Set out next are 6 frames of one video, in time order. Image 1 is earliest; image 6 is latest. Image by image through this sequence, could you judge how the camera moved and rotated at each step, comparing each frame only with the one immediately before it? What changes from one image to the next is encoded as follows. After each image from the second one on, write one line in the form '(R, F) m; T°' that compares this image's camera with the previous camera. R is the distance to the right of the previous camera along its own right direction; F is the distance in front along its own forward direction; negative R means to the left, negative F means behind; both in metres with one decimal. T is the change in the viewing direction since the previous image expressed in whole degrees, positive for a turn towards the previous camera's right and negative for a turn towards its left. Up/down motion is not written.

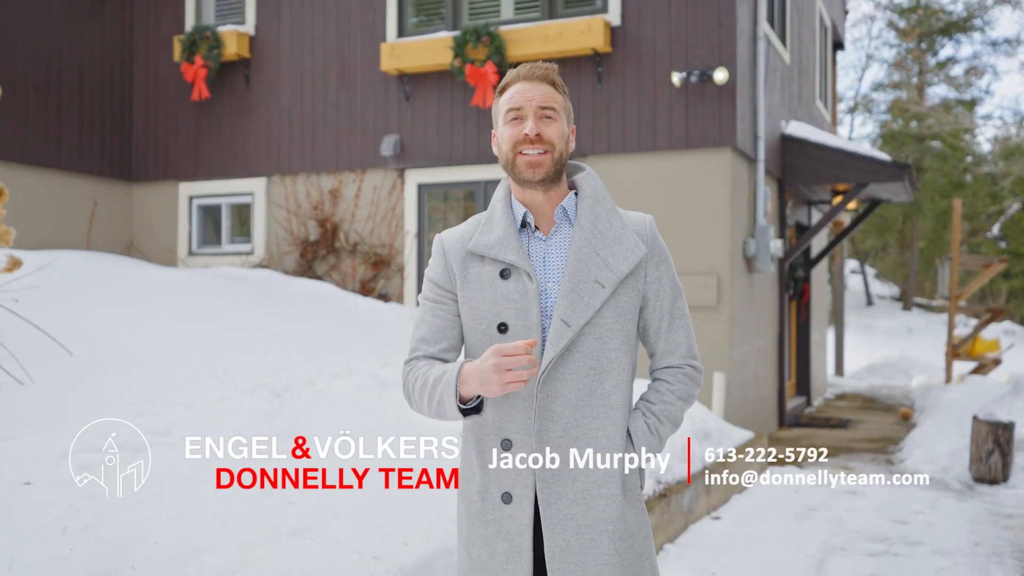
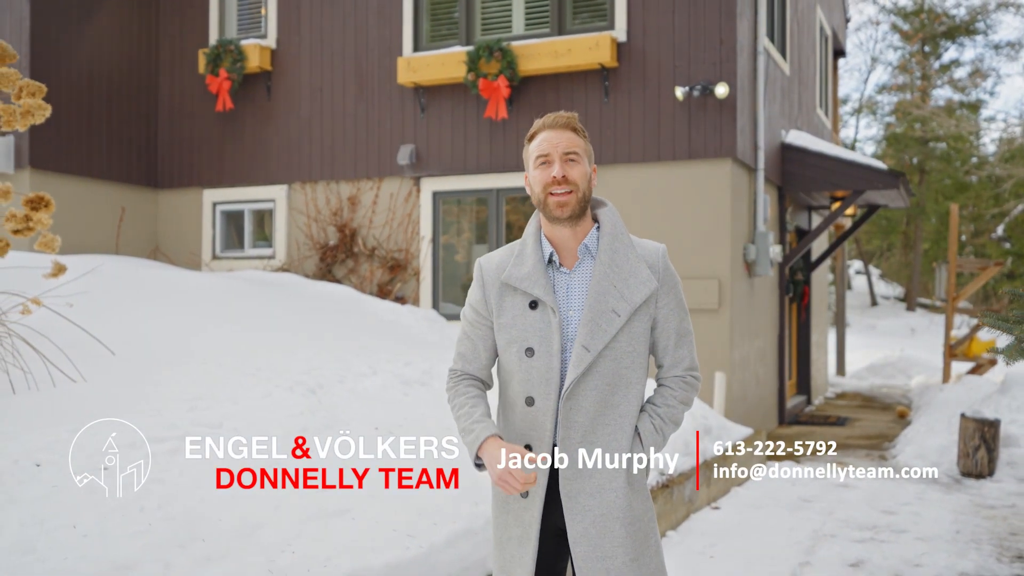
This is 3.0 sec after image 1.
(0.0, -0.4) m; 0°
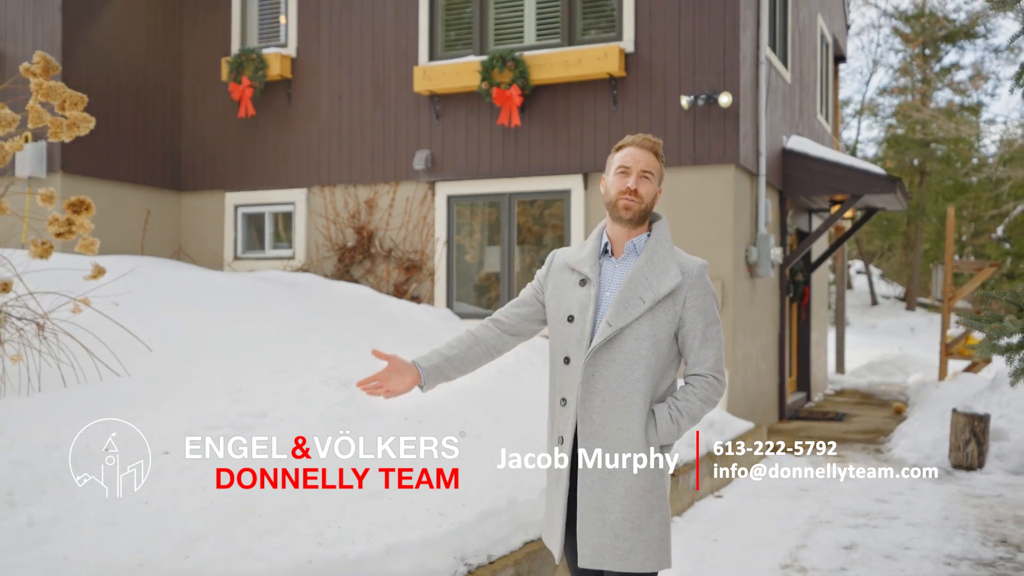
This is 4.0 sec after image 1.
(-0.1, -0.3) m; 0°
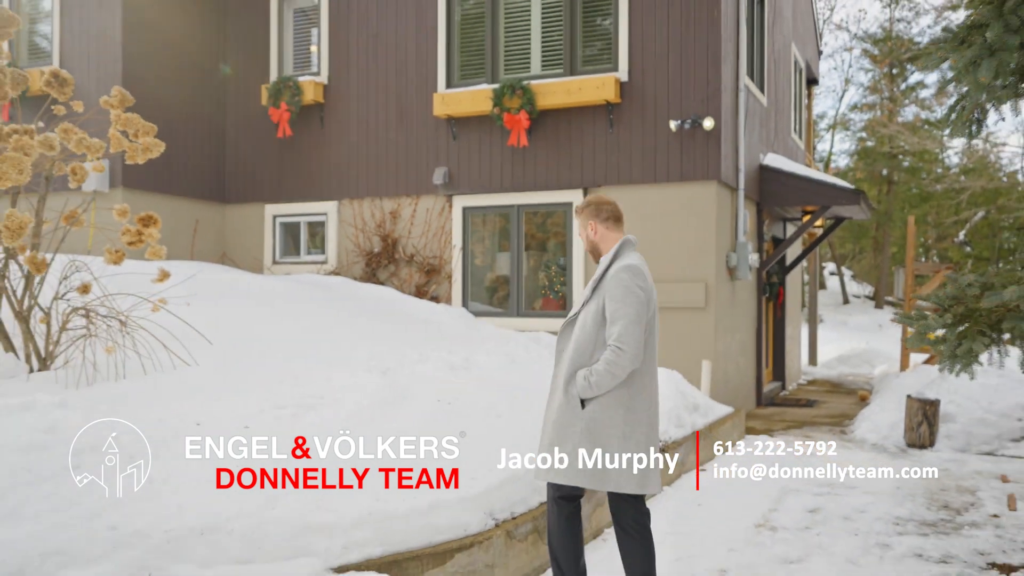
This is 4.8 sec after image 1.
(-0.2, -1.1) m; +1°
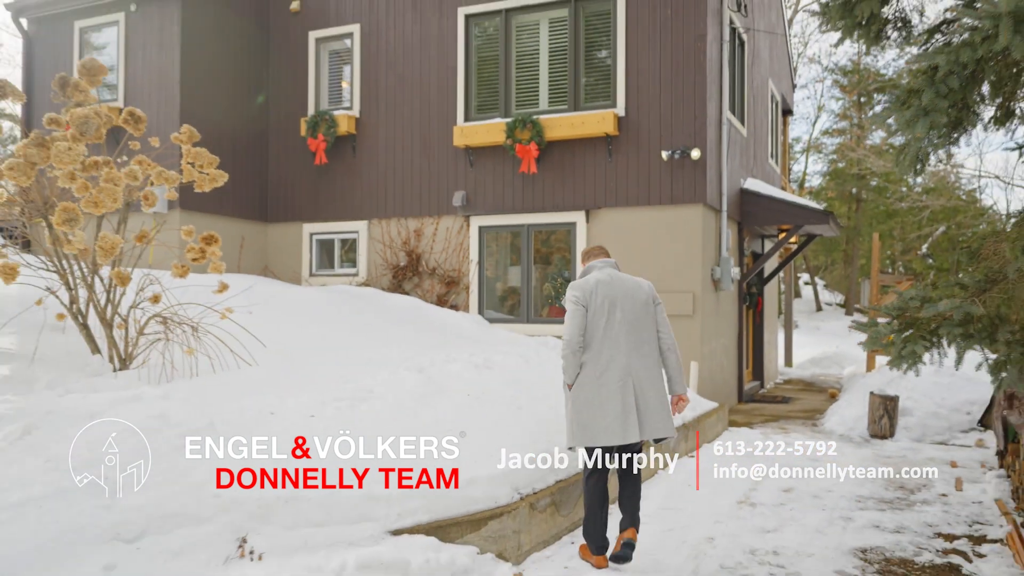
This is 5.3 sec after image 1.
(-0.4, -1.2) m; +1°
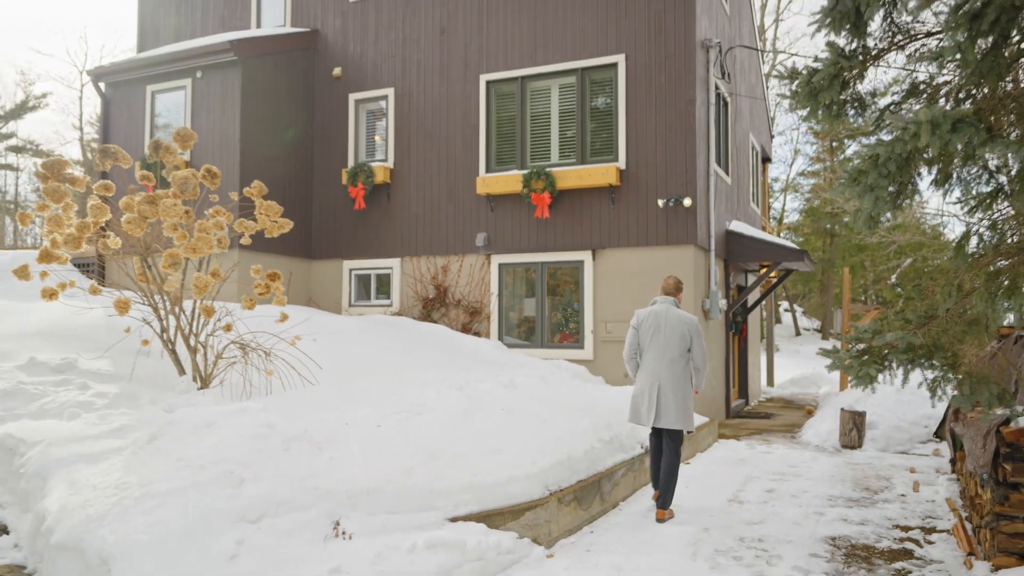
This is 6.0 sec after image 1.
(-0.5, -1.5) m; +1°
